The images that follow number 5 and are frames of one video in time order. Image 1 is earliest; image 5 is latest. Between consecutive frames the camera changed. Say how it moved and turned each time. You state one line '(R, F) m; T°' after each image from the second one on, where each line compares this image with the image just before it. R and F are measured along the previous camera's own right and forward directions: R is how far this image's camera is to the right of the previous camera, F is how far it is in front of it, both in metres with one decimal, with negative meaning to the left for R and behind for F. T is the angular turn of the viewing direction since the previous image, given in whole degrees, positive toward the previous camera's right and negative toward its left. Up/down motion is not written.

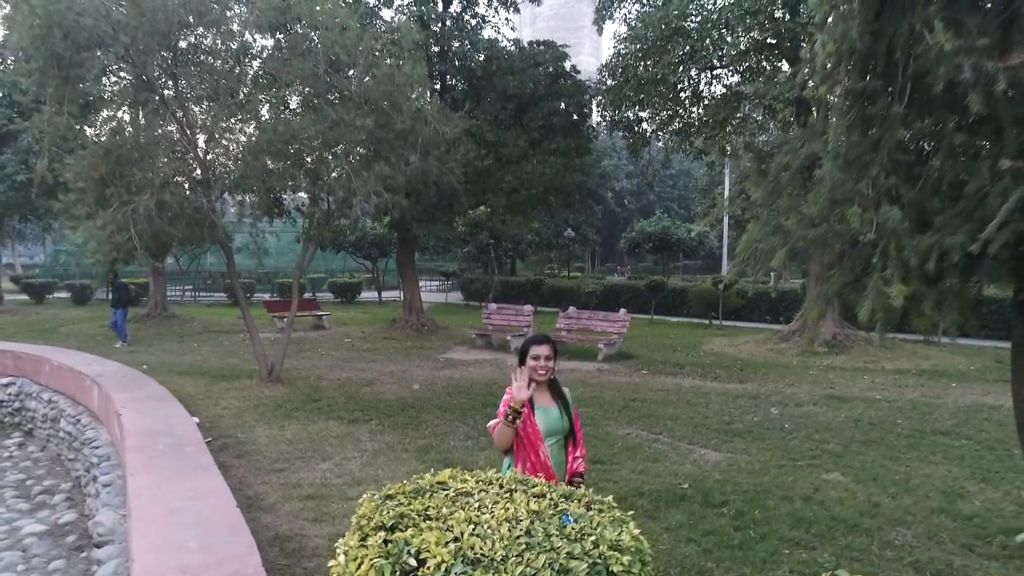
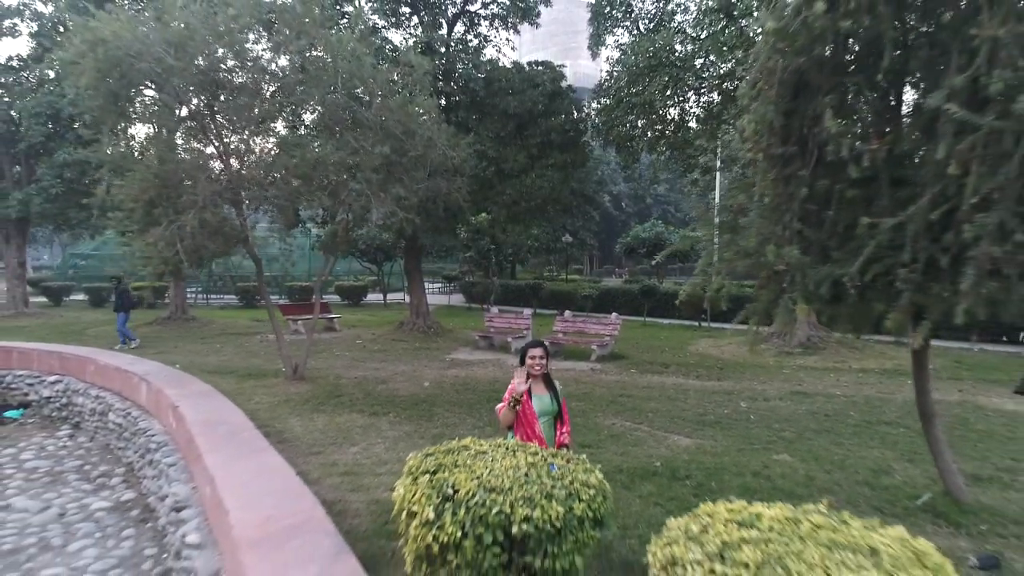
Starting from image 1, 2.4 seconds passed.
(0.0, -0.9) m; 0°
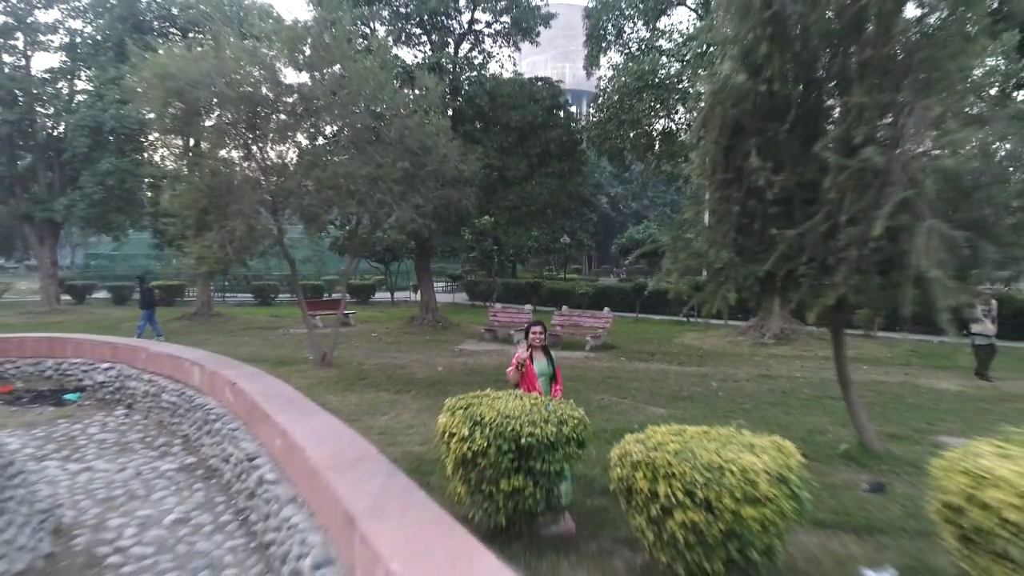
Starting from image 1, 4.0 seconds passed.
(0.0, -1.2) m; 0°
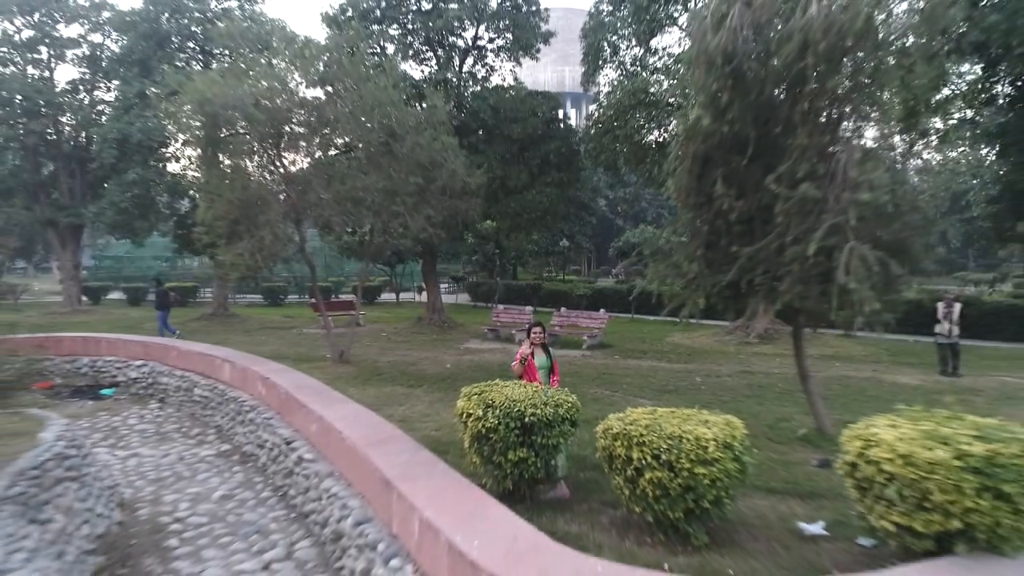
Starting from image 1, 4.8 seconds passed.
(0.0, -0.9) m; 0°
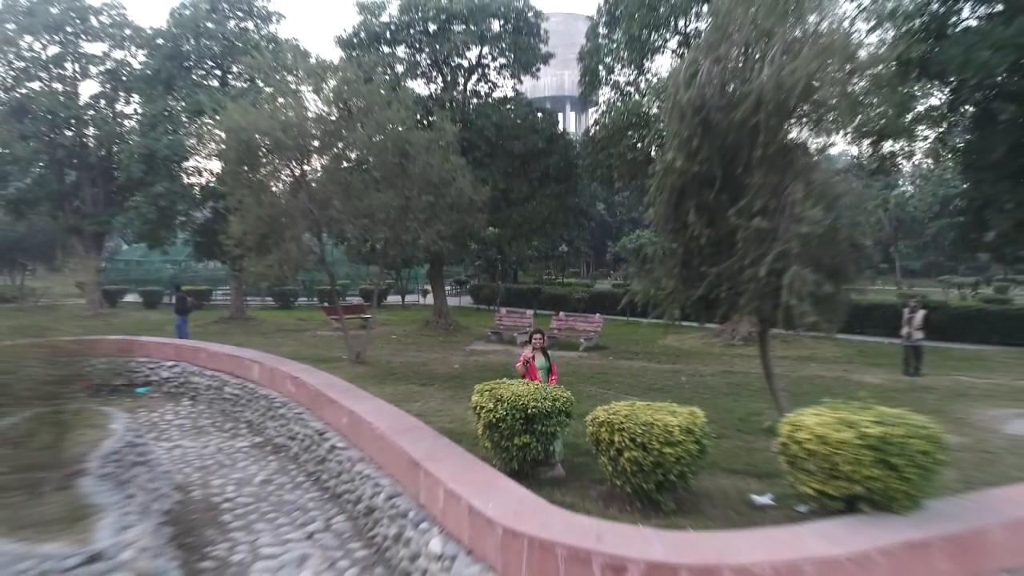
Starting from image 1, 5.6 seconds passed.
(0.0, -1.0) m; 0°
